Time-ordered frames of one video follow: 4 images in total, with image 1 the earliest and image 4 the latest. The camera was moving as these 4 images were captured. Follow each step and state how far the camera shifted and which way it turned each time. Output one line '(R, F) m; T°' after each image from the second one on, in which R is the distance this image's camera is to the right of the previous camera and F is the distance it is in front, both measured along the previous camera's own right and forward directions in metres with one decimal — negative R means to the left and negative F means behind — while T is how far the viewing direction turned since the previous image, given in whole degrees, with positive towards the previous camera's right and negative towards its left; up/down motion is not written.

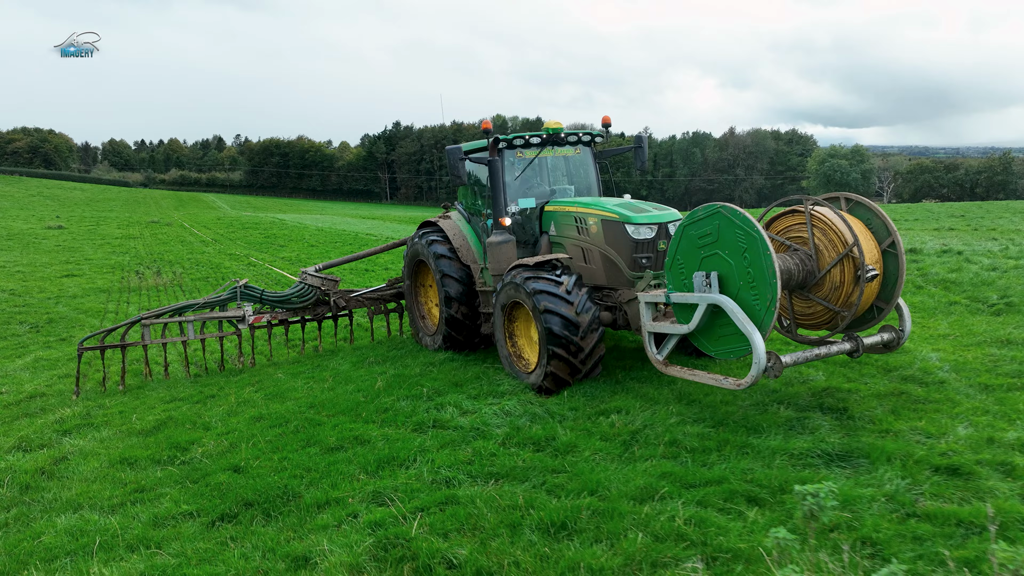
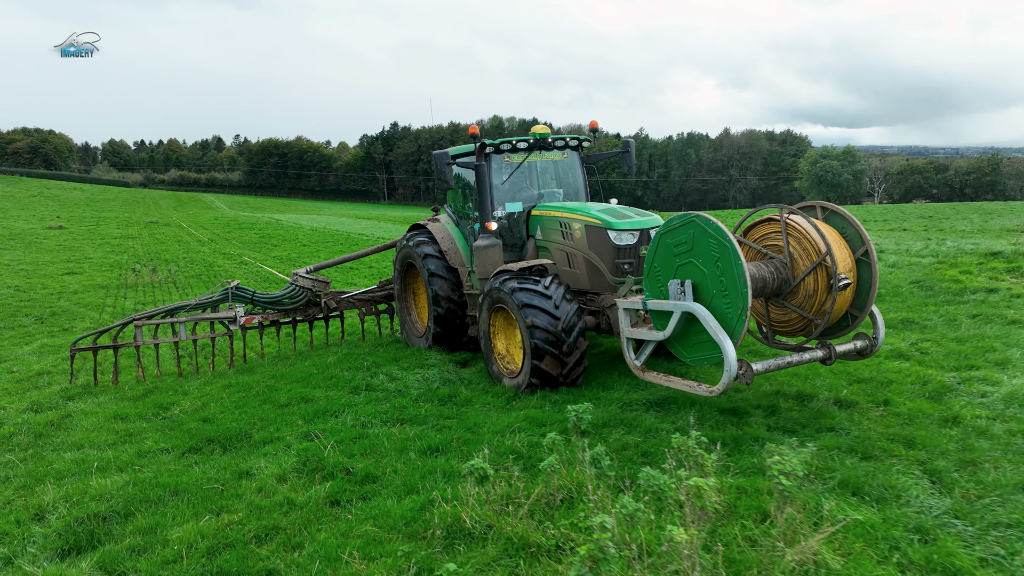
(+0.5, -1.2) m; 0°
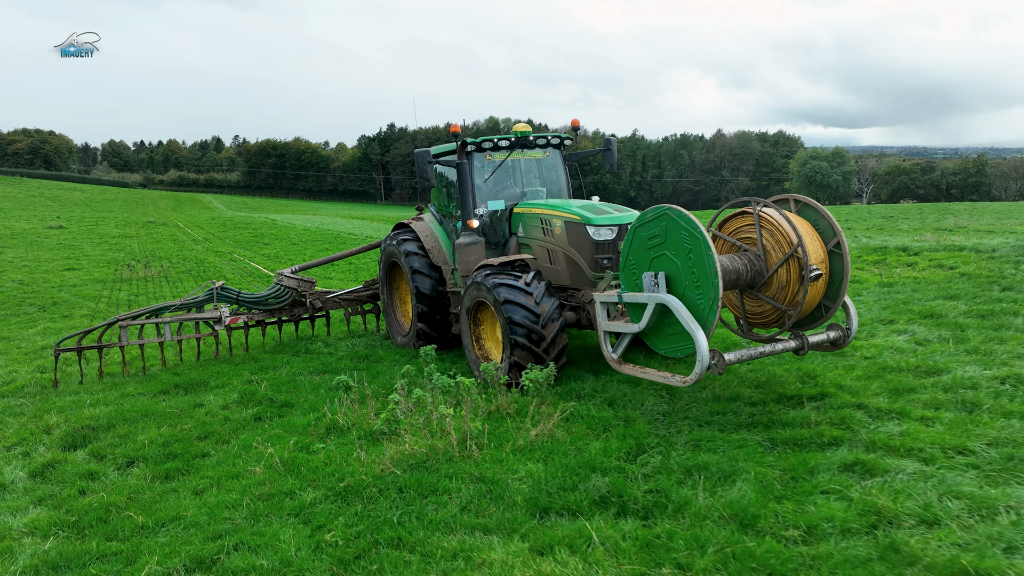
(+0.7, -1.5) m; 0°
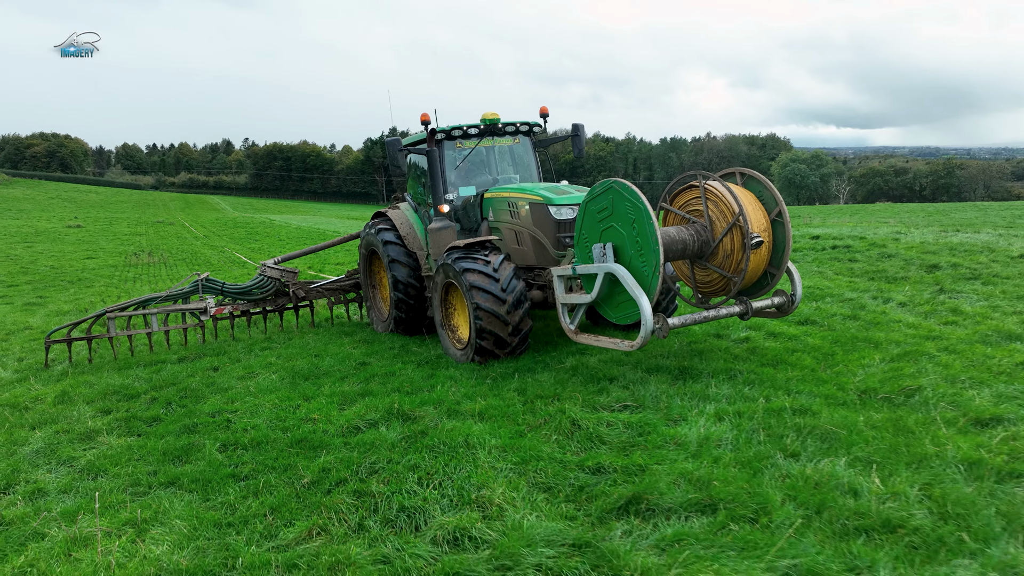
(+2.3, -5.1) m; -1°
